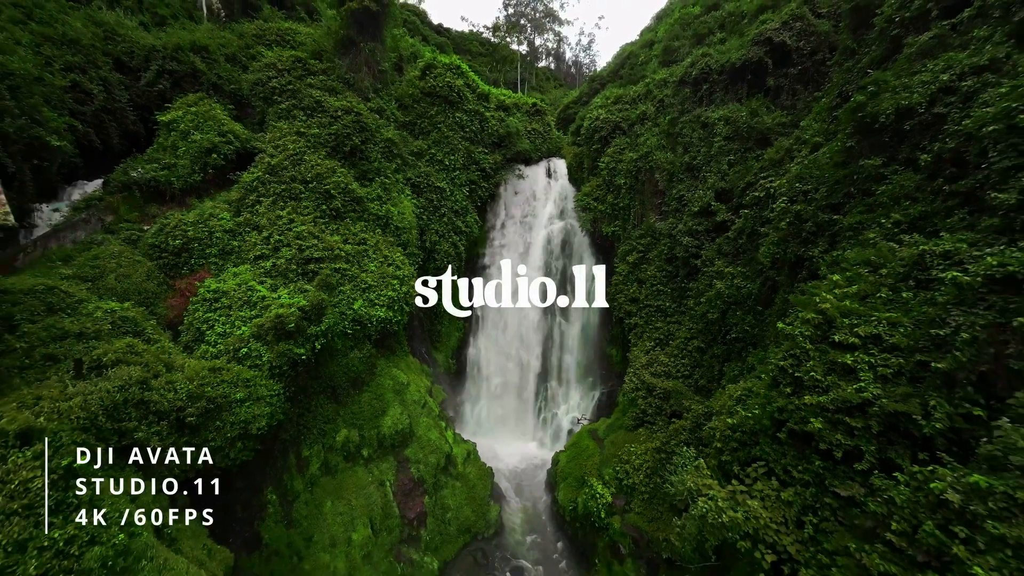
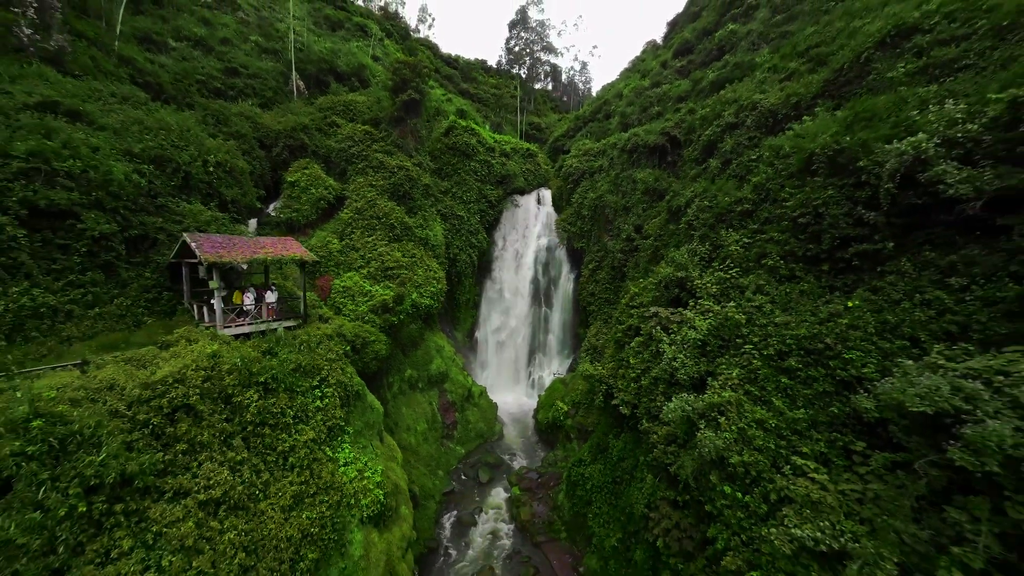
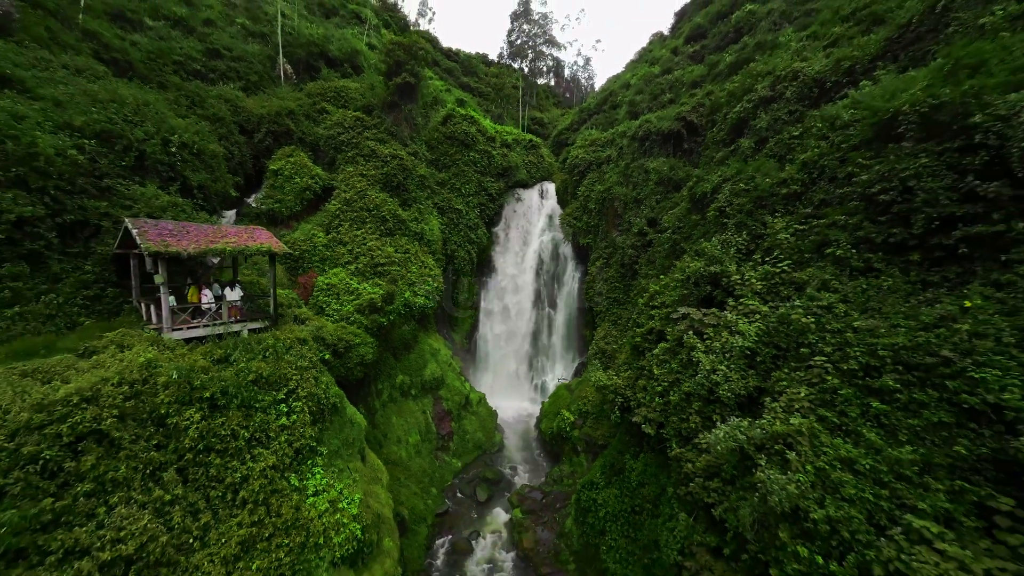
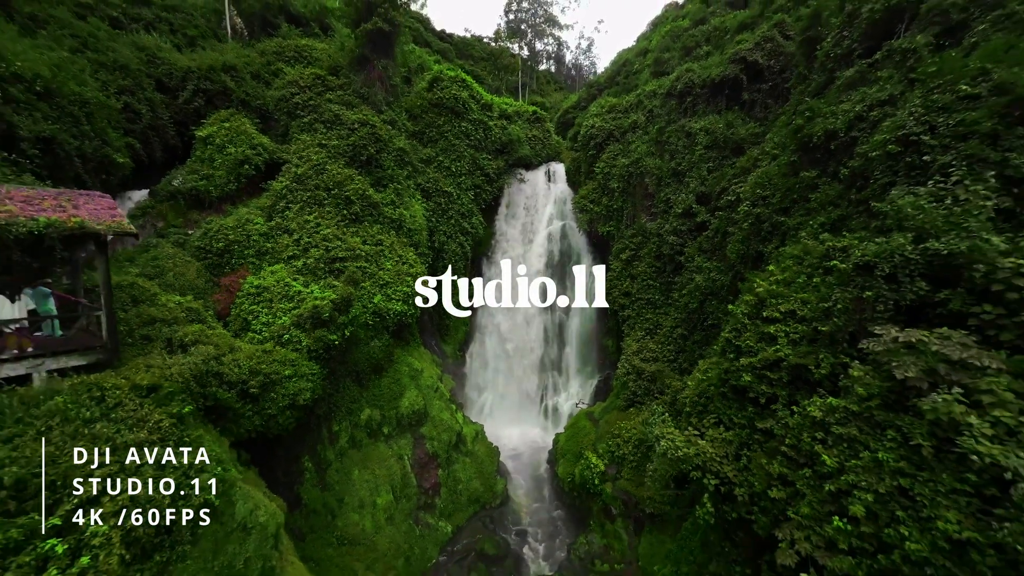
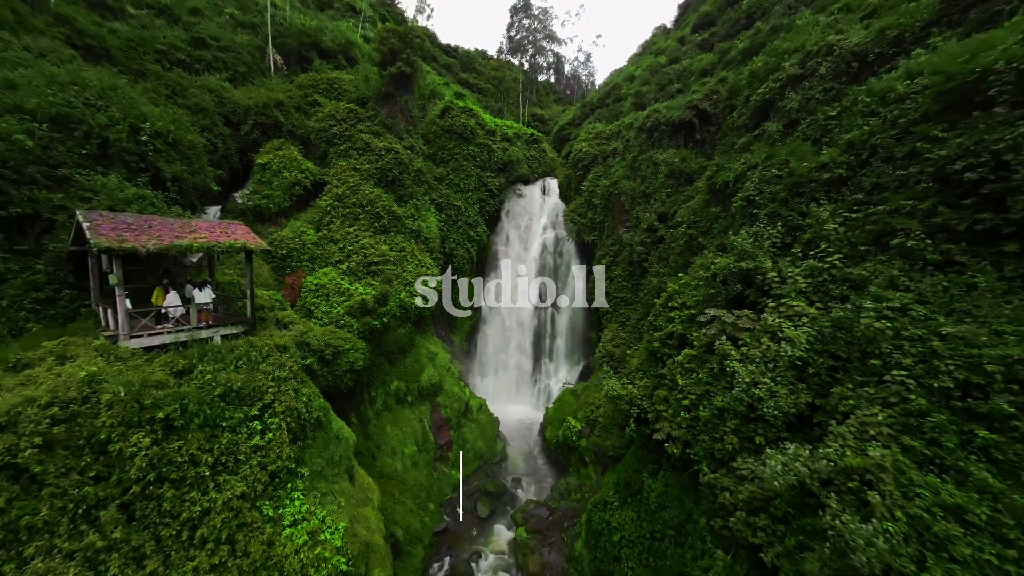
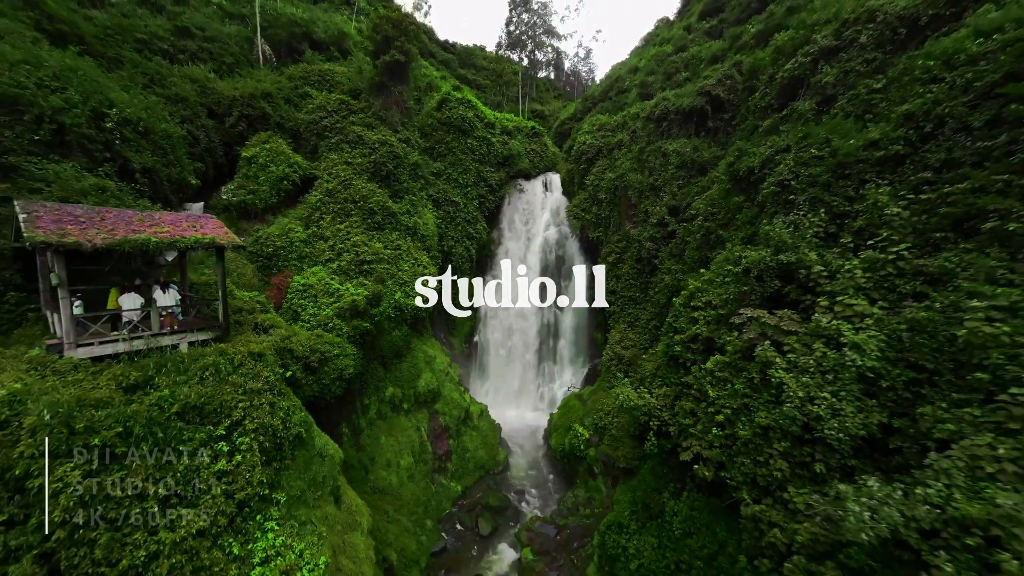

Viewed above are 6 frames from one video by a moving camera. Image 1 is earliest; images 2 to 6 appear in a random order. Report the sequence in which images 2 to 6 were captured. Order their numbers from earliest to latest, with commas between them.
4, 6, 5, 3, 2
